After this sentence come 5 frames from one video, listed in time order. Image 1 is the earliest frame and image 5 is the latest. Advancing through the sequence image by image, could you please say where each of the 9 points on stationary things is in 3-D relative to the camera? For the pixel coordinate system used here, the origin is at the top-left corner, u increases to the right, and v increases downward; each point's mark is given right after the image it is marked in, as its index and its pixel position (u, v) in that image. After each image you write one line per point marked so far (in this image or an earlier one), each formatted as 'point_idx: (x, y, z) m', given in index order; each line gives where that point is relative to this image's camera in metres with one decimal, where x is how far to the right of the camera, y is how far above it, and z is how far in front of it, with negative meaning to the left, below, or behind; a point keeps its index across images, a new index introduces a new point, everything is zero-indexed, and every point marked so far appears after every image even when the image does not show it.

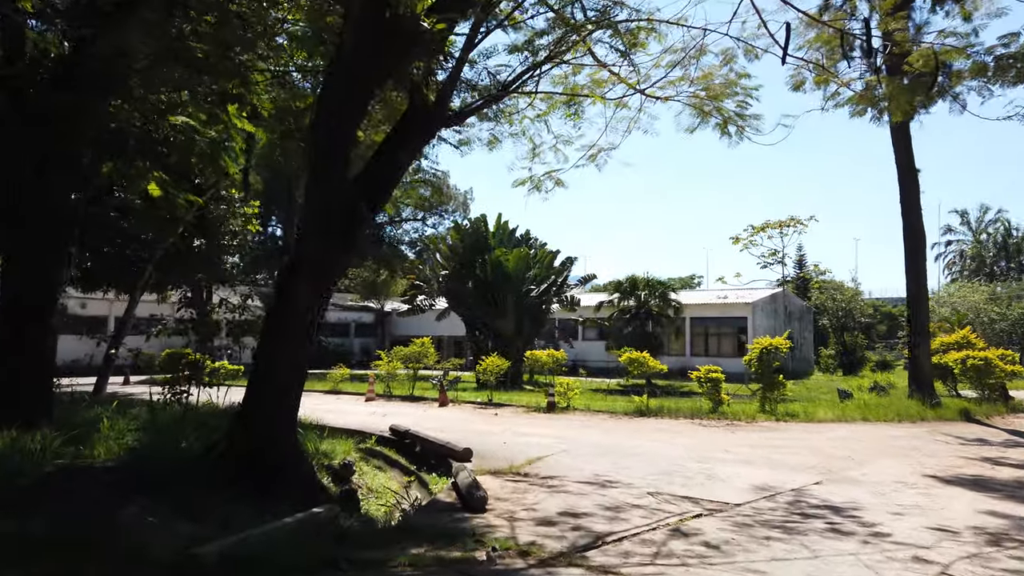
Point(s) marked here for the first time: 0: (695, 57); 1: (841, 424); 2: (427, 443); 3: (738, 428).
0: (+2.3, +2.9, +8.8) m
1: (+6.8, -2.8, +14.7) m
2: (-1.2, -2.1, +9.7) m
3: (+4.5, -2.8, +14.0) m
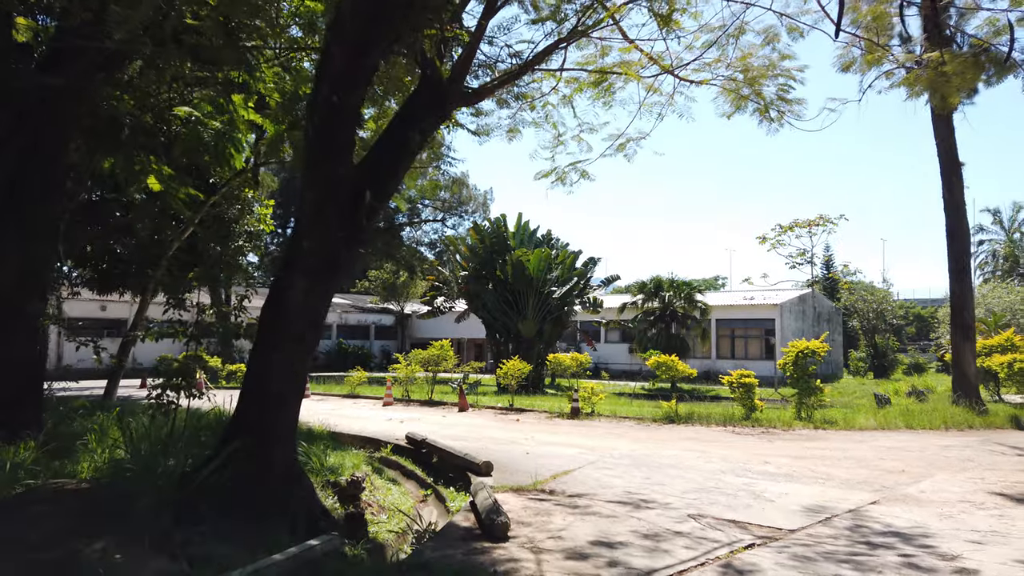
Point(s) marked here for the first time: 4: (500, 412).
0: (+2.6, +2.9, +8.1) m
1: (+7.3, -2.8, +13.8) m
2: (-0.9, -2.1, +9.1) m
3: (+4.9, -2.8, +13.2) m
4: (-0.3, -3.0, +17.3) m
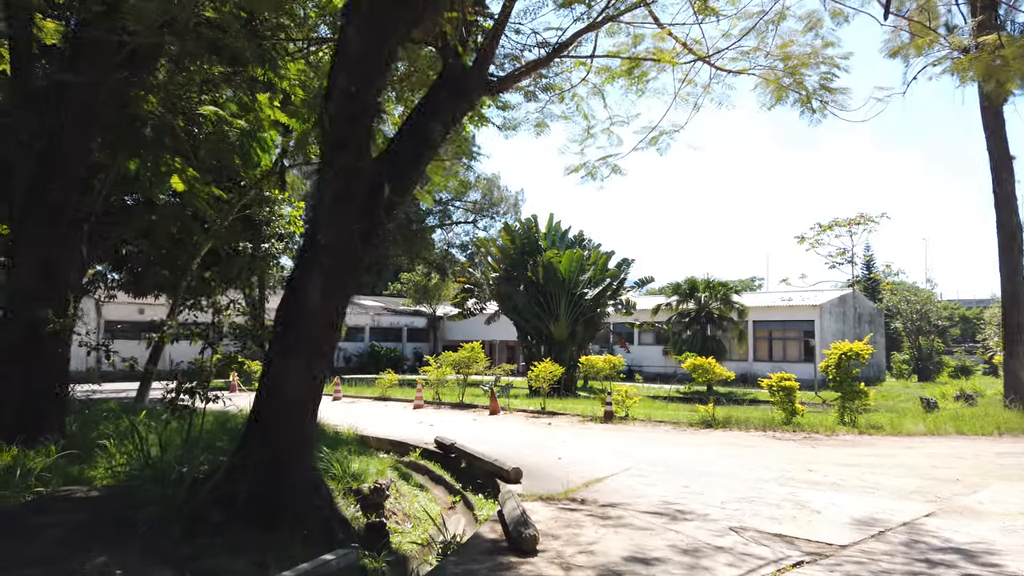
0: (+2.9, +2.9, +7.7) m
1: (+7.9, -2.8, +13.2) m
2: (-0.5, -2.1, +8.8) m
3: (+5.5, -2.8, +12.7) m
4: (+0.5, -3.1, +17.0) m
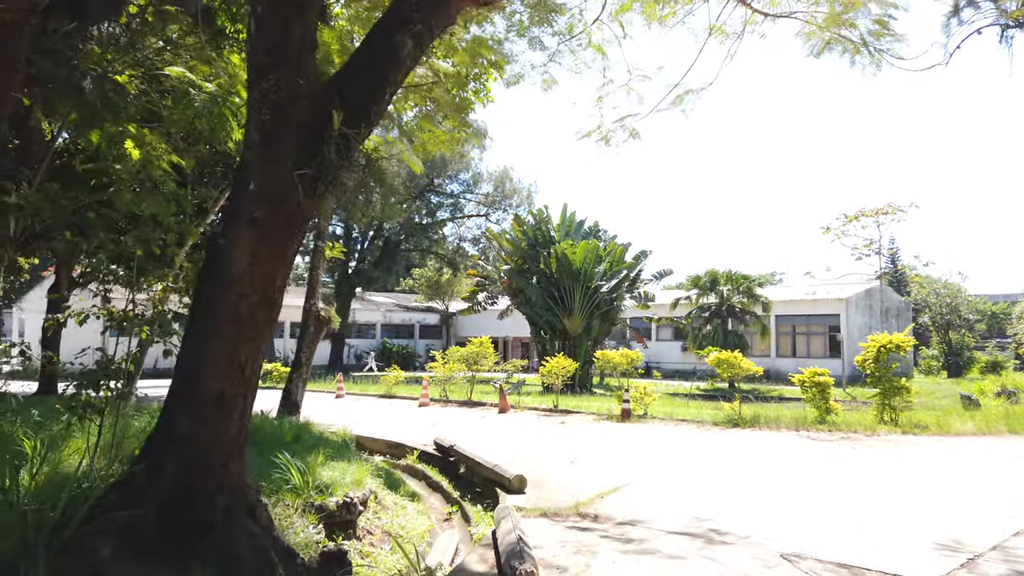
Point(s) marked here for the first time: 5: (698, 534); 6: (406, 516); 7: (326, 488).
0: (+2.9, +3.1, +6.6) m
1: (+8.0, -2.5, +11.9) m
2: (-0.4, -1.9, +7.7) m
3: (+5.6, -2.5, +11.4) m
4: (+0.7, -2.8, +15.9) m
5: (+1.3, -1.7, +5.0) m
6: (-0.9, -2.0, +6.2) m
7: (-1.4, -1.5, +5.3) m
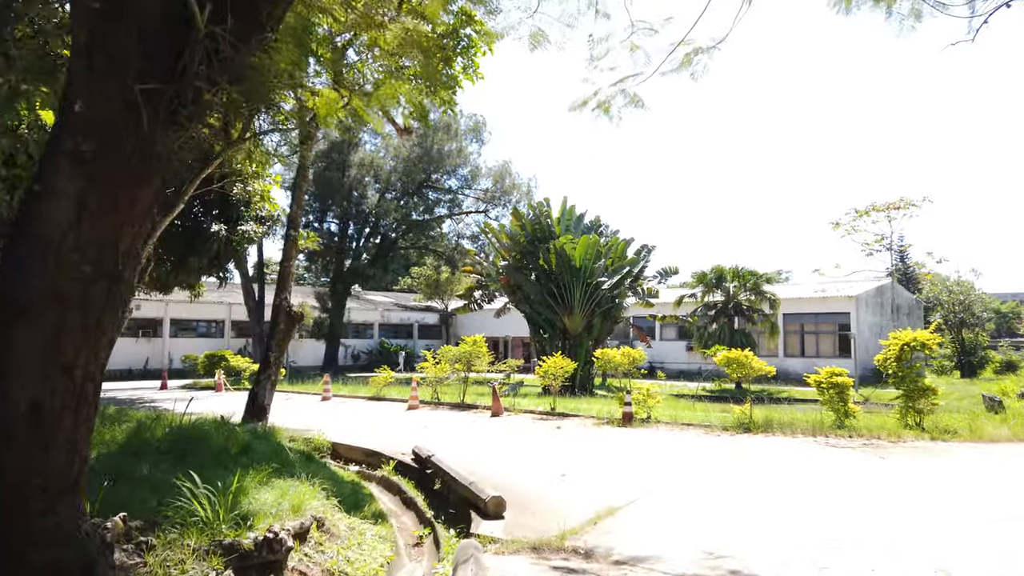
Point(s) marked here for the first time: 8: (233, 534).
0: (+2.7, +3.3, +5.5) m
1: (+7.9, -2.4, +10.8) m
2: (-0.6, -1.8, +6.7) m
3: (+5.4, -2.4, +10.4) m
4: (+0.6, -2.7, +14.9) m
5: (+1.1, -1.6, +3.9) m
6: (-1.1, -1.9, +5.1) m
7: (-1.6, -1.4, +4.2) m
8: (-1.5, -1.4, +3.9) m
